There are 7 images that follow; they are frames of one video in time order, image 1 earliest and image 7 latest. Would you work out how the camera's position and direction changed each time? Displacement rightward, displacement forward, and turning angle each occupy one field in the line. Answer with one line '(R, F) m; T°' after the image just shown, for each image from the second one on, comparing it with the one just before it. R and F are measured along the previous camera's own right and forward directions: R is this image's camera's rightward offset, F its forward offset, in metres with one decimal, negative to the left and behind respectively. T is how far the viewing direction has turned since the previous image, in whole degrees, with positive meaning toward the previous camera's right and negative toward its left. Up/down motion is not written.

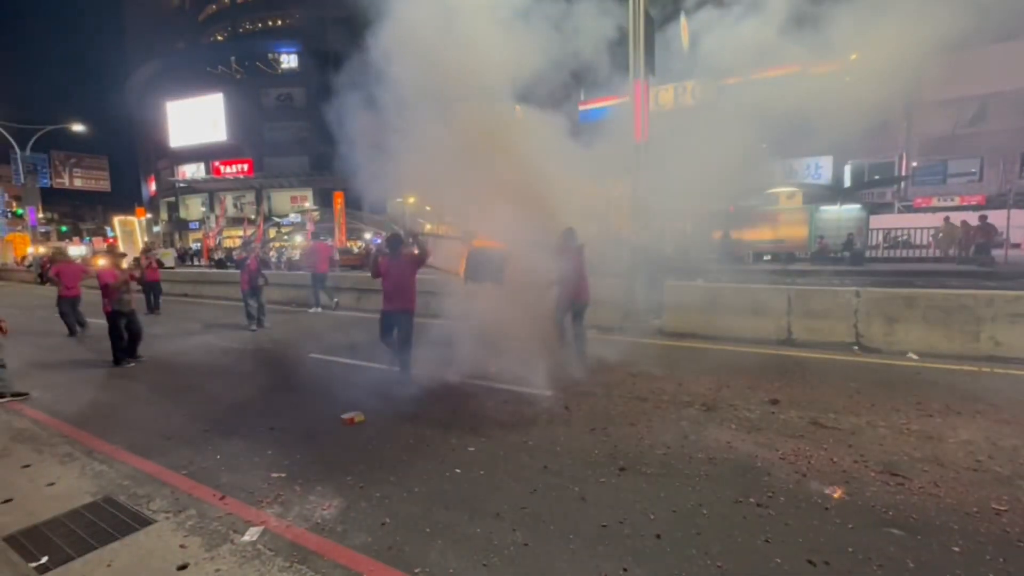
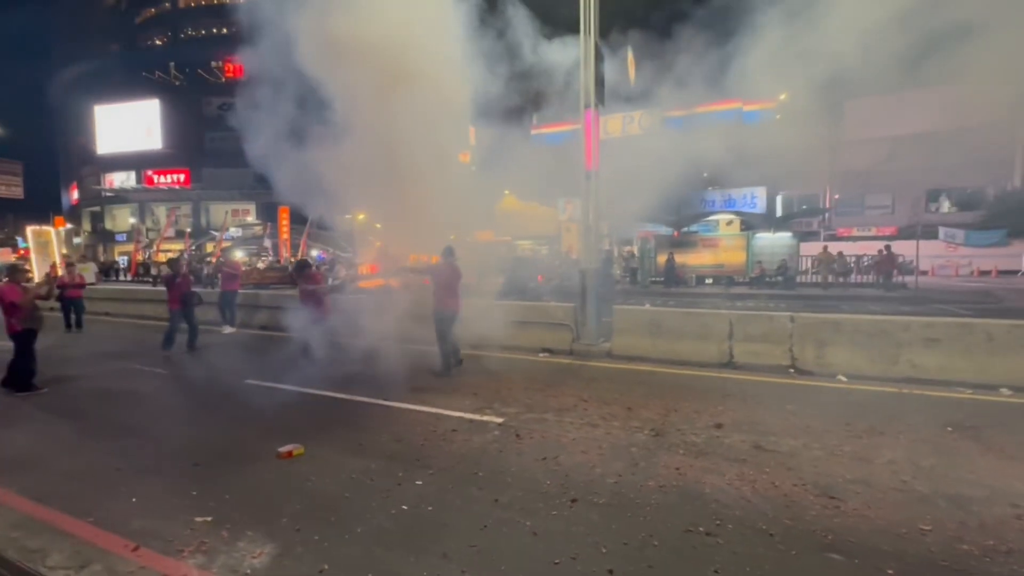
(0.0, +0.1) m; +6°
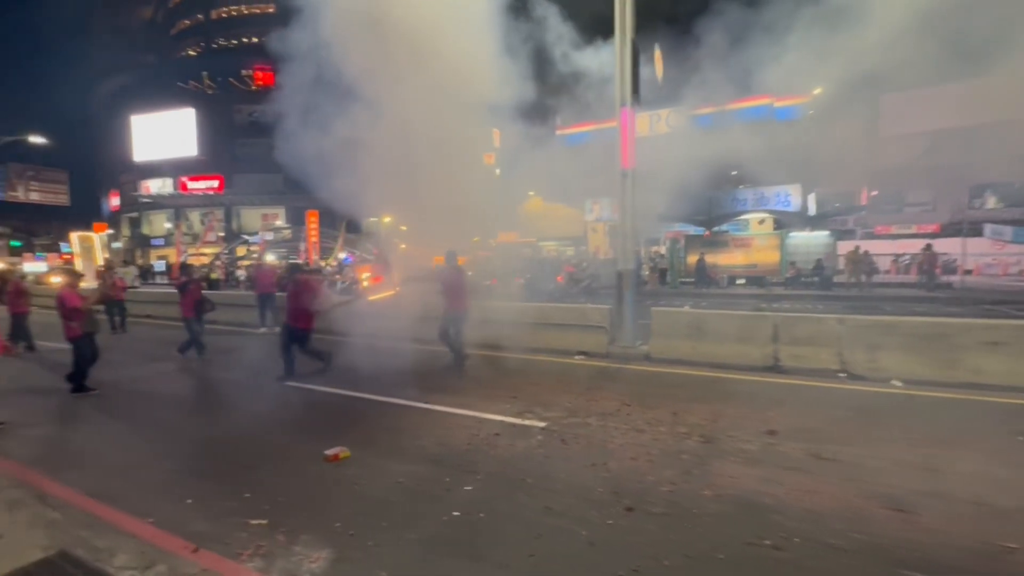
(-0.2, +0.1) m; -3°
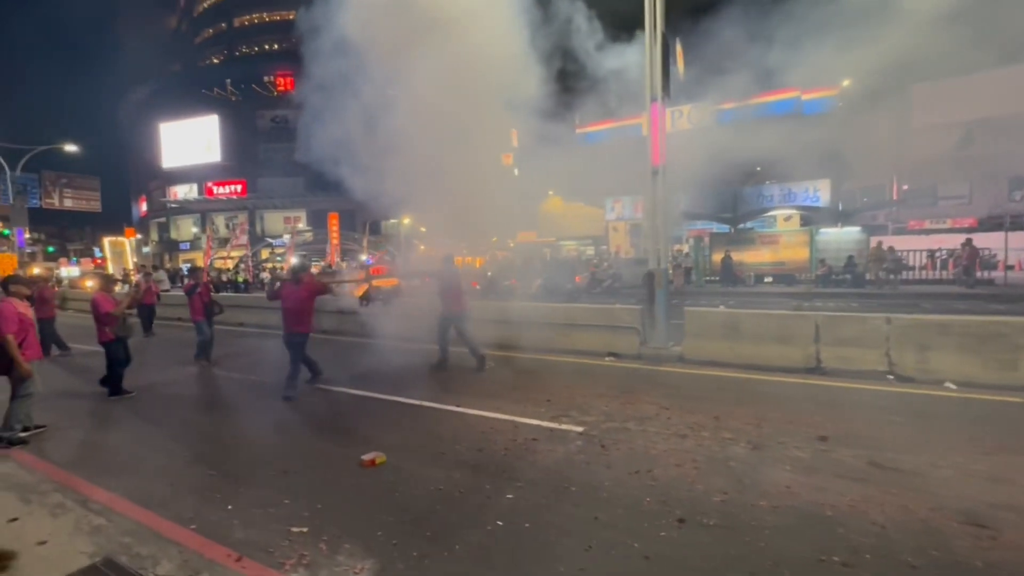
(-0.2, +0.1) m; -2°
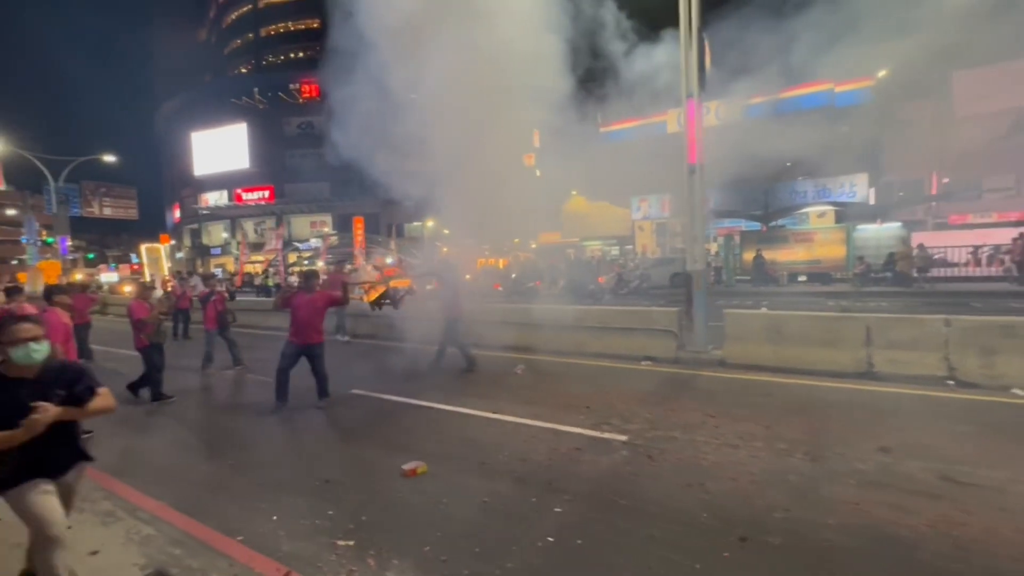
(-0.2, +0.1) m; -3°
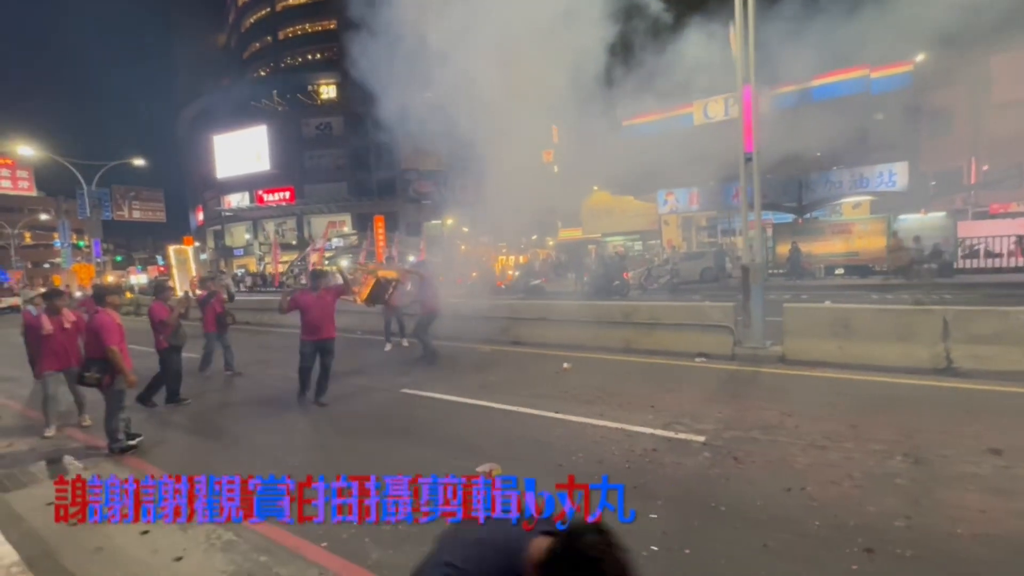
(-0.5, +0.2) m; -2°
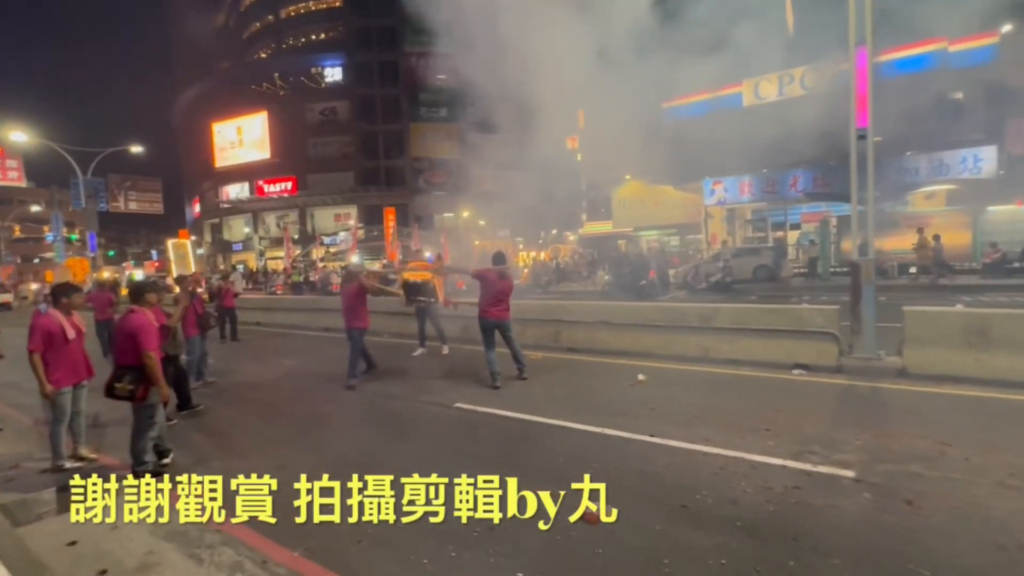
(-0.8, +1.1) m; -1°
